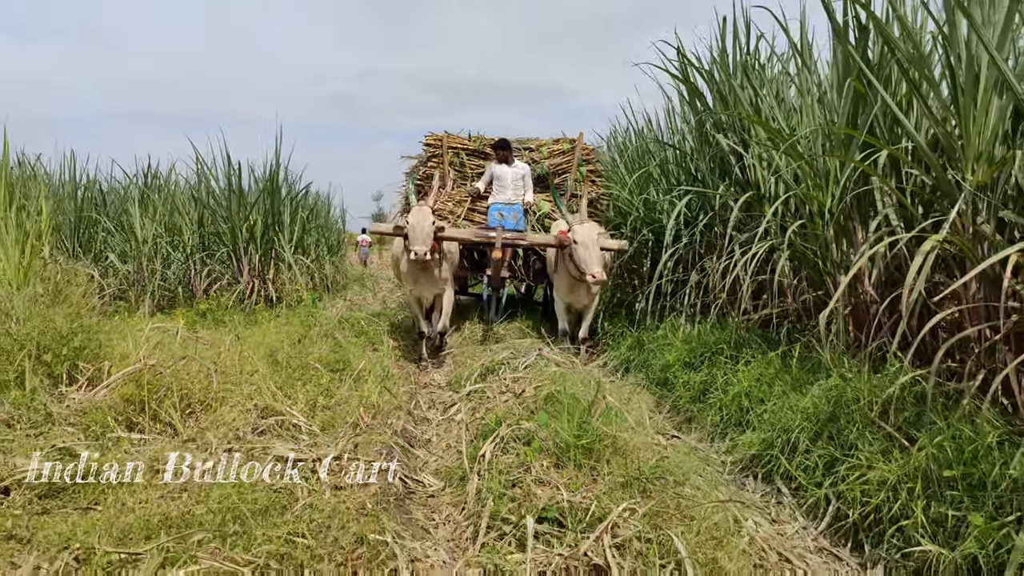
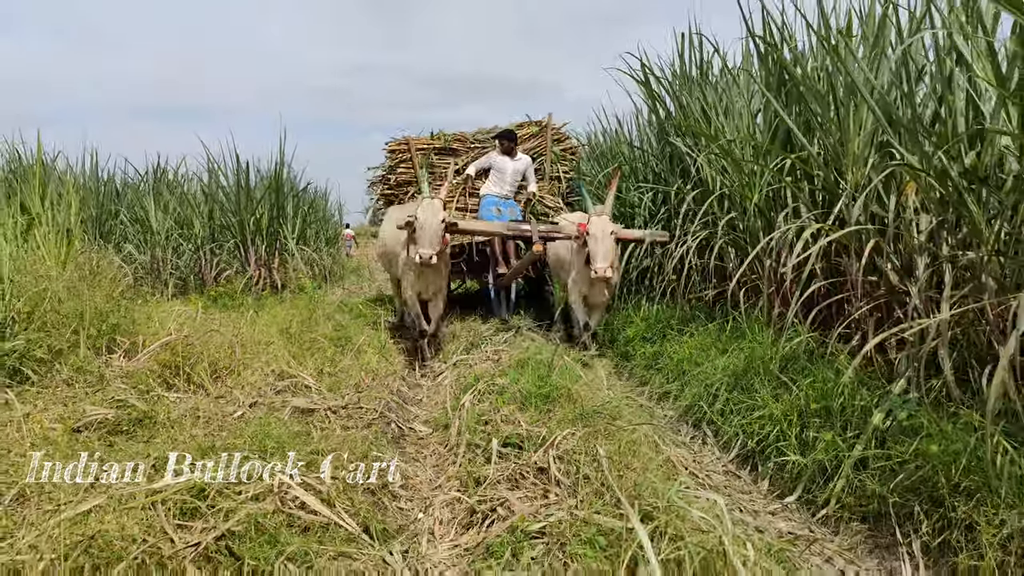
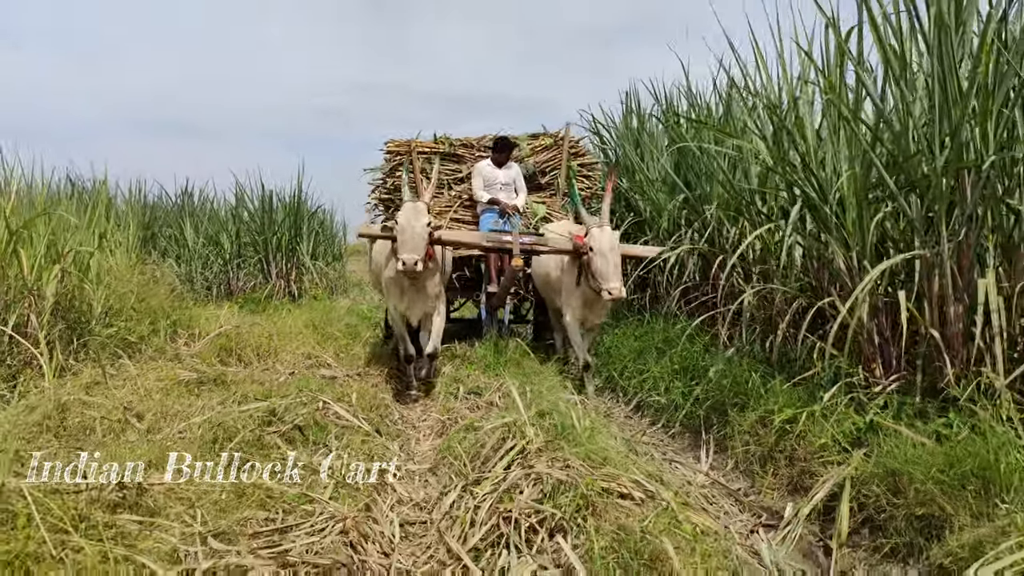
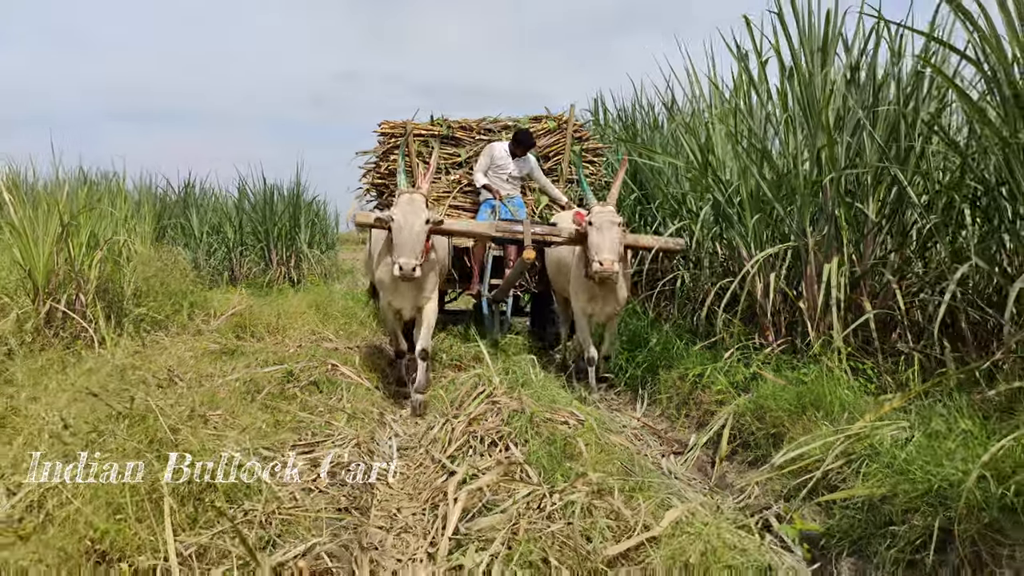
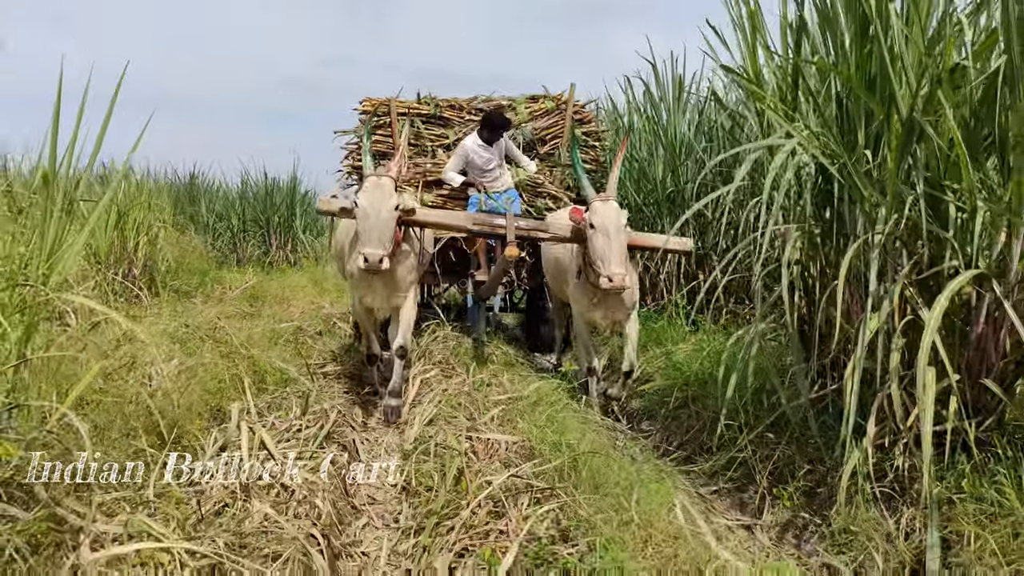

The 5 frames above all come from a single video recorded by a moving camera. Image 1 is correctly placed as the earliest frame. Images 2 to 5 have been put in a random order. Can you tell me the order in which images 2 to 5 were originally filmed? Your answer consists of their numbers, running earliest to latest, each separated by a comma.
2, 3, 4, 5
